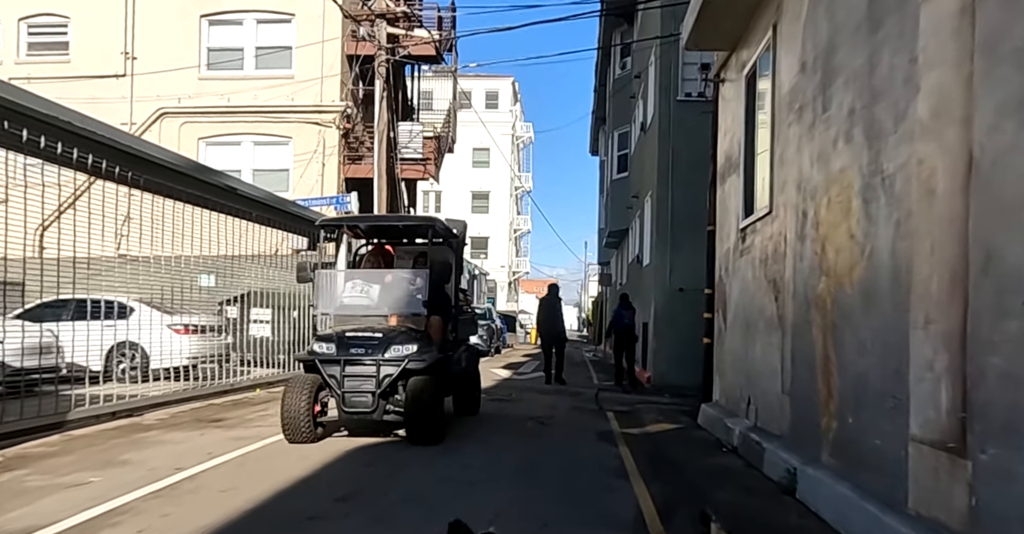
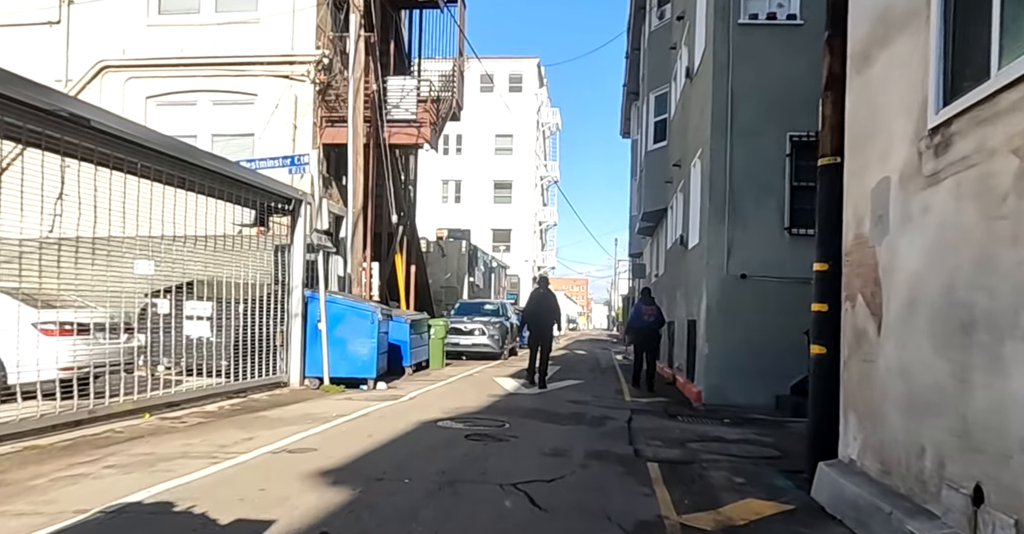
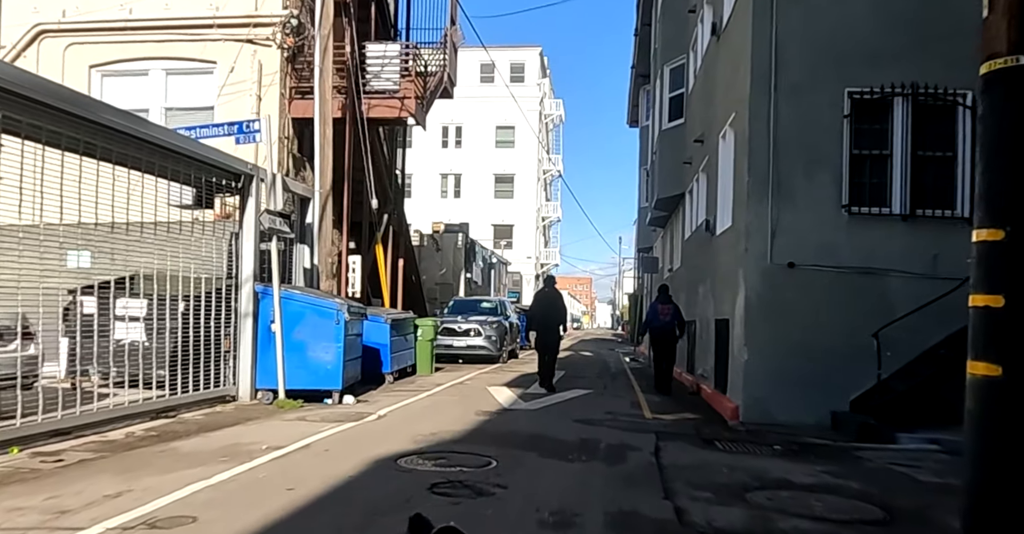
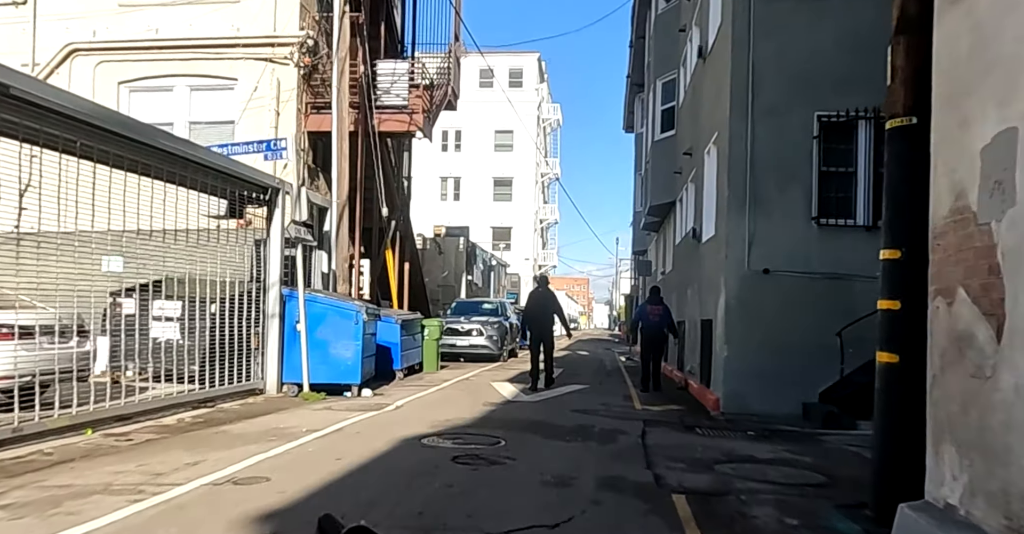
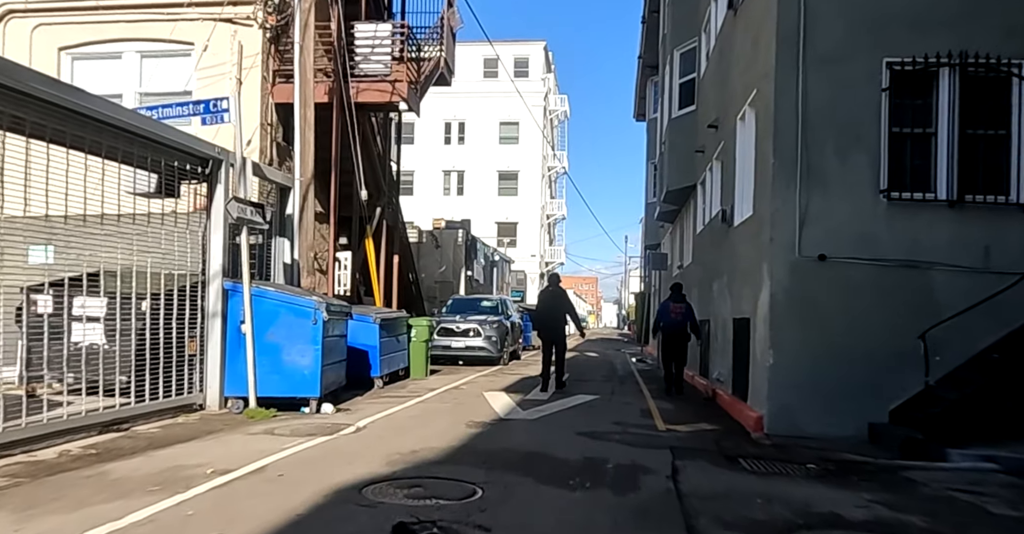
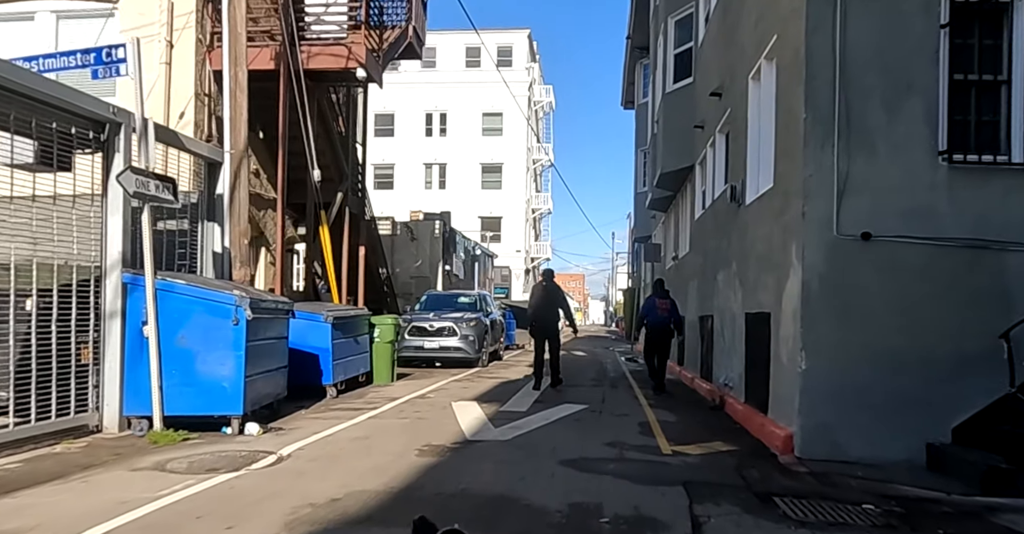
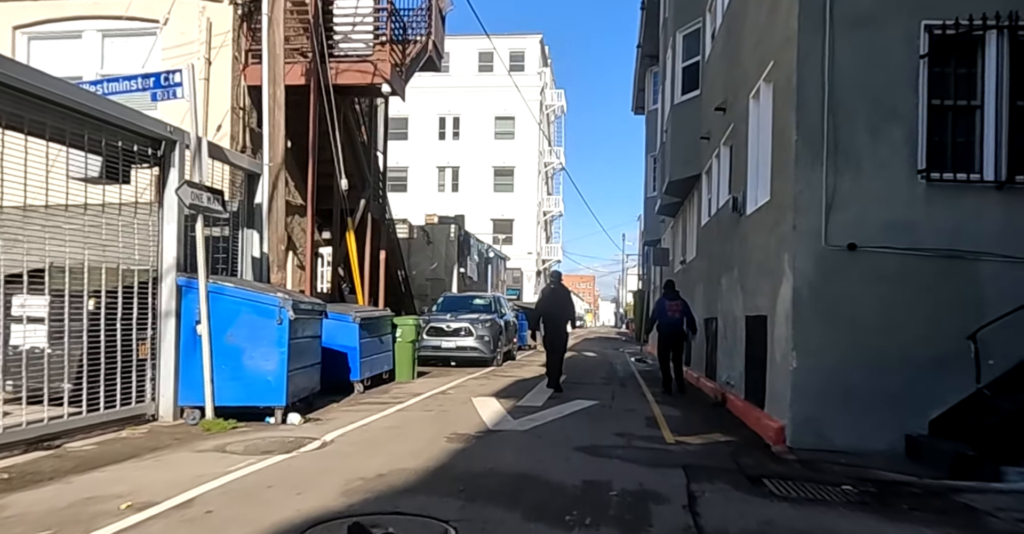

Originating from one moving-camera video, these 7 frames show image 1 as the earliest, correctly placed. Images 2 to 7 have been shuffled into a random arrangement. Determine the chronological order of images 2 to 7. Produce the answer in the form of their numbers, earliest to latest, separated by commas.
2, 4, 3, 5, 7, 6
